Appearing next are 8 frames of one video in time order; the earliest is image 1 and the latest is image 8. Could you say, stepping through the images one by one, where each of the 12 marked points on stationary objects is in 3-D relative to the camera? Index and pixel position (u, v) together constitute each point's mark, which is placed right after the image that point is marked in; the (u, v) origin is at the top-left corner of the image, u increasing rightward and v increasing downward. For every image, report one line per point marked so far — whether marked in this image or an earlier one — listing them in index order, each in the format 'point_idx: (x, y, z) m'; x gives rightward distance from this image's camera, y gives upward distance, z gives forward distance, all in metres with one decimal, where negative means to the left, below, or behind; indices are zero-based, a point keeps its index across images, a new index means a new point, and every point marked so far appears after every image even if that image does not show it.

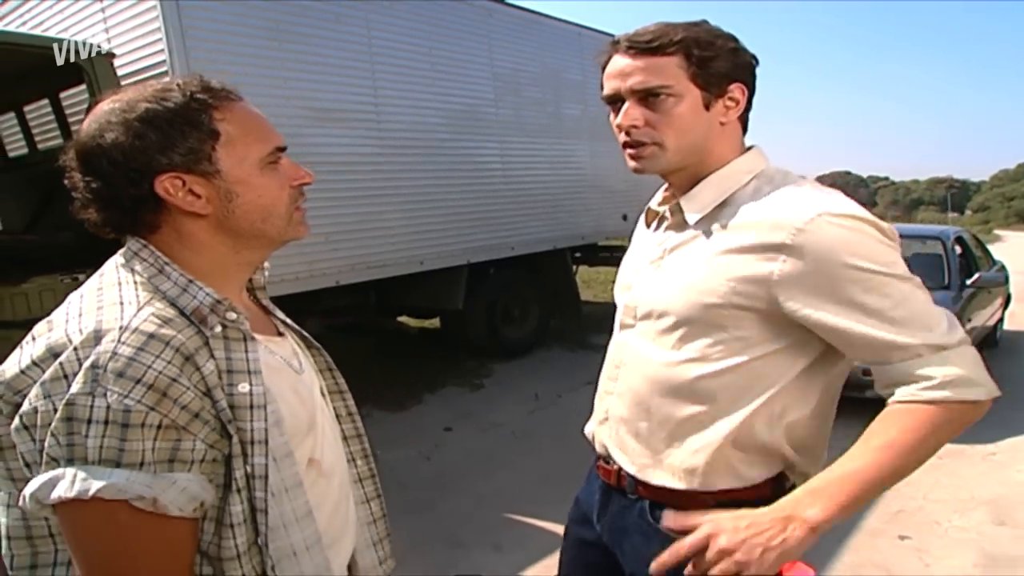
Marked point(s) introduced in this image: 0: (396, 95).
0: (-0.8, +1.3, +4.9) m
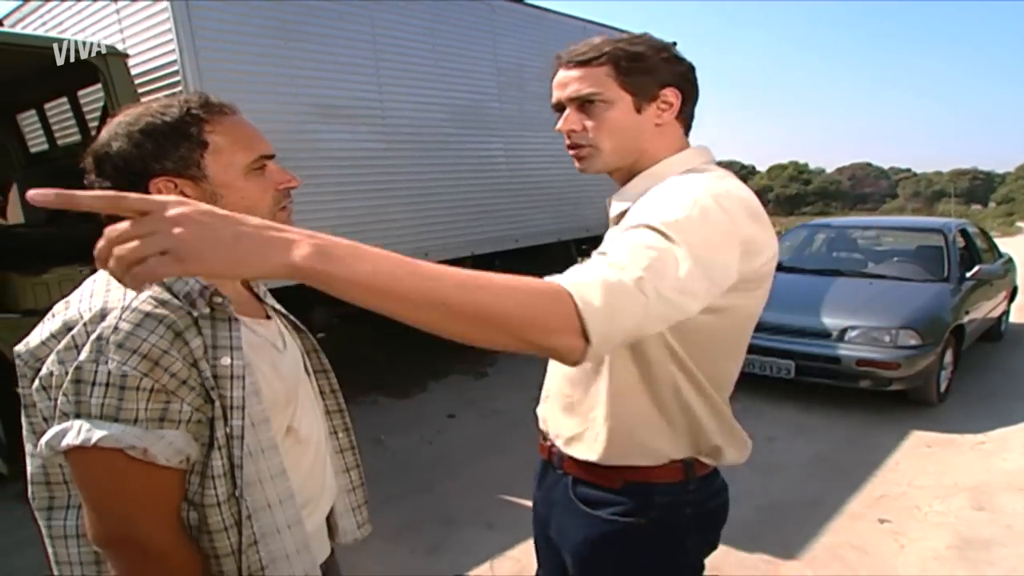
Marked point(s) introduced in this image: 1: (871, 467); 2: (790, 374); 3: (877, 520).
0: (-0.8, +1.4, +5.0) m
1: (+1.9, -0.9, +3.7) m
2: (+1.8, -0.6, +4.7) m
3: (+1.6, -1.0, +3.1) m
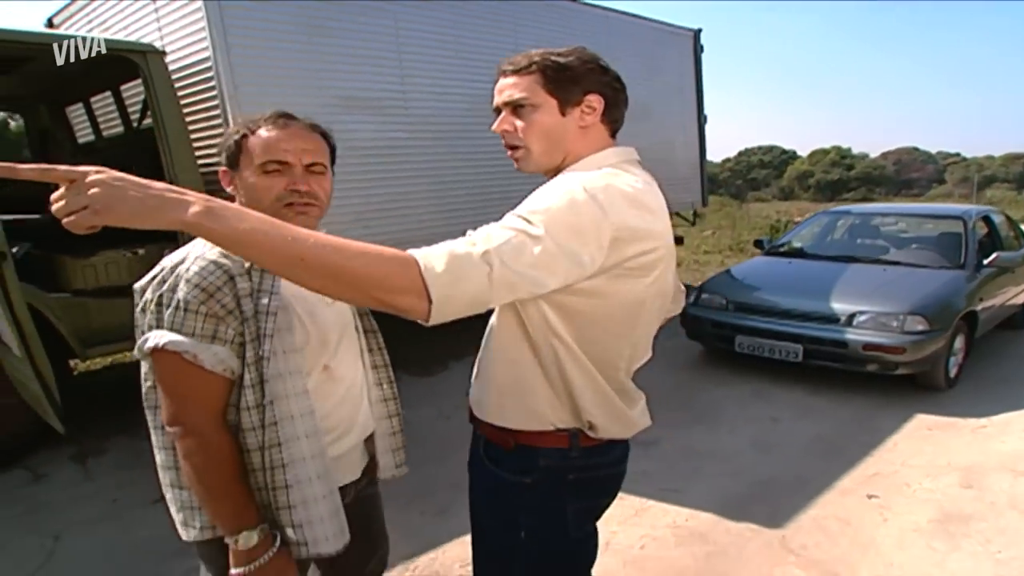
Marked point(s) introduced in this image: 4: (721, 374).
0: (-0.7, +1.5, +5.2) m
1: (+1.9, -0.9, +3.9) m
2: (+1.9, -0.5, +4.8) m
3: (+1.6, -0.9, +3.2) m
4: (+1.5, -0.6, +5.2) m
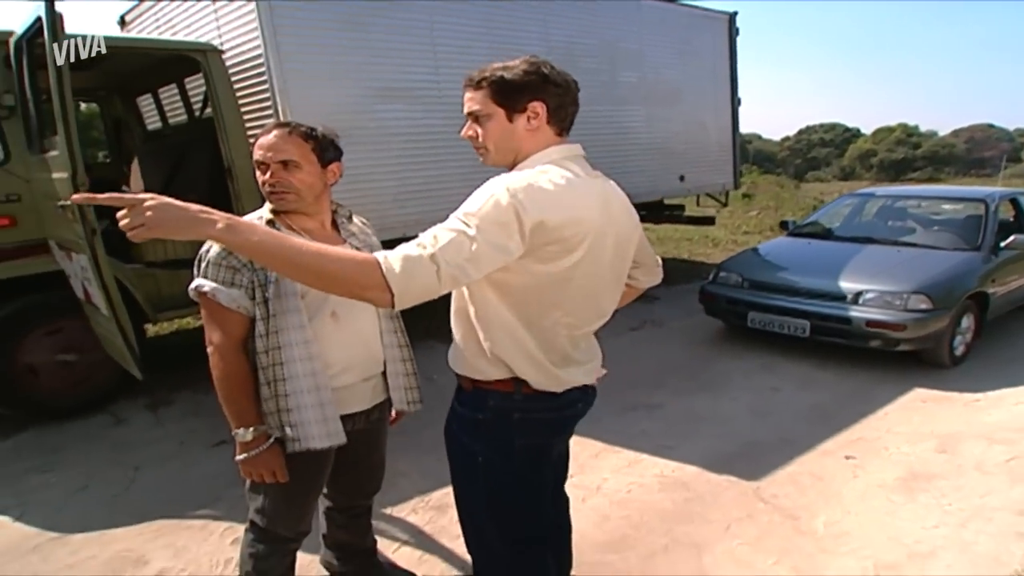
0: (-0.4, +1.7, +5.6) m
1: (+2.0, -0.7, +4.1) m
2: (+2.1, -0.3, +5.1) m
3: (+1.6, -0.8, +3.5) m
4: (+1.7, -0.5, +5.5) m
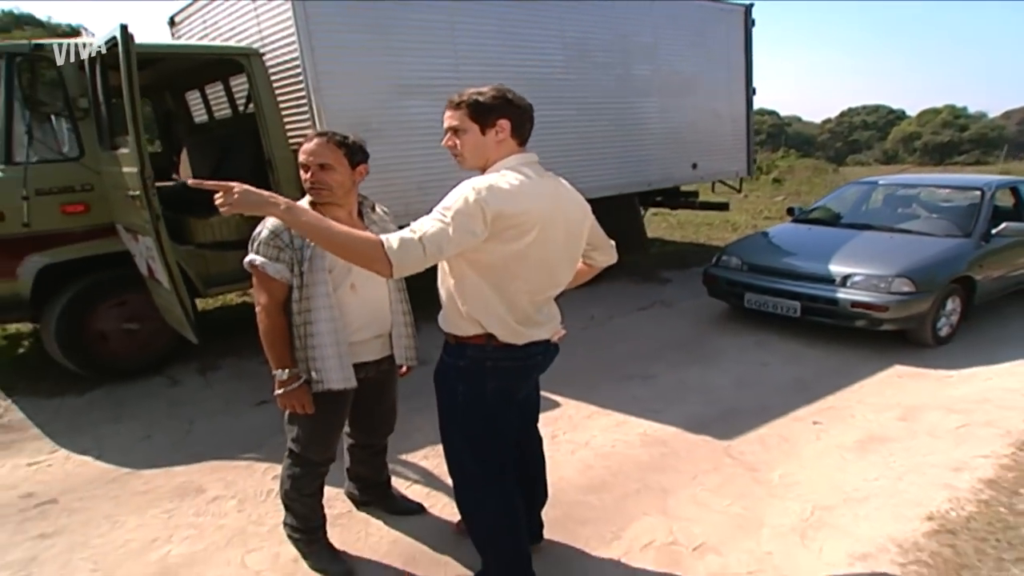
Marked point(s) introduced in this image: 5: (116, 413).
0: (-0.3, +1.9, +6.0) m
1: (+2.1, -0.6, +4.5) m
2: (+2.2, -0.2, +5.4) m
3: (+1.7, -0.7, +3.9) m
4: (+1.8, -0.3, +5.9) m
5: (-2.3, -0.7, +4.2) m
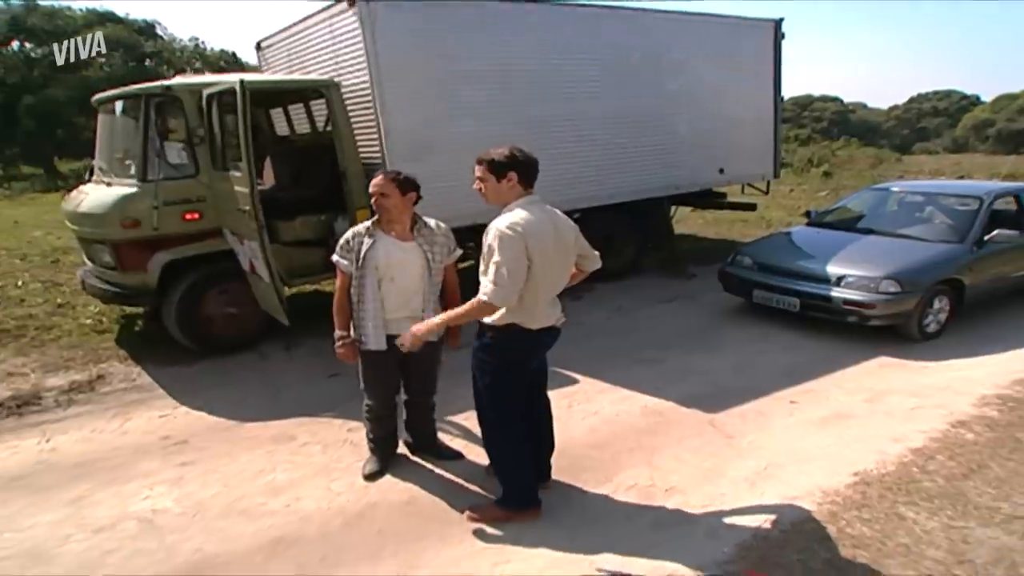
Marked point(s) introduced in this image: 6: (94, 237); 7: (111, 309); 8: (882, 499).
0: (+0.1, +1.9, +6.9) m
1: (+2.3, -0.6, +5.2) m
2: (+2.4, -0.2, +6.1) m
3: (+1.8, -0.7, +4.7) m
4: (+2.1, -0.3, +6.6) m
5: (-2.1, -0.7, +5.2) m
6: (-3.0, +0.4, +5.1) m
7: (-4.0, -0.2, +7.2) m
8: (+1.7, -1.0, +3.2) m
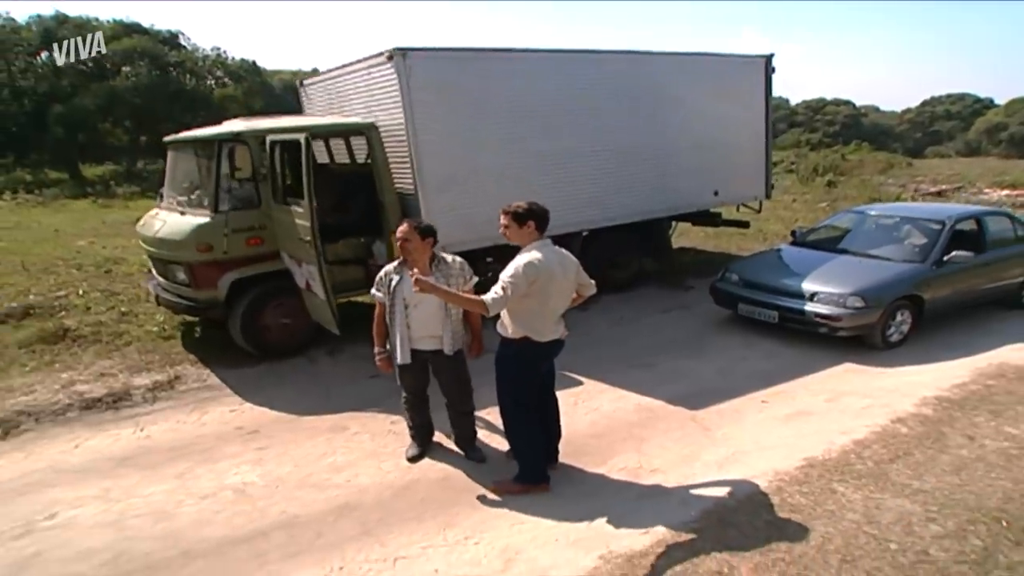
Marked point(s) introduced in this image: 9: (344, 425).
0: (+0.2, +1.8, +7.7) m
1: (+2.4, -0.8, +6.1) m
2: (+2.6, -0.3, +7.0) m
3: (+1.9, -0.9, +5.5) m
4: (+2.3, -0.4, +7.4) m
5: (-2.0, -0.8, +6.1) m
6: (-2.9, +0.2, +6.1) m
7: (-3.9, -0.3, +8.1) m
8: (+1.8, -1.1, +4.1) m
9: (-1.2, -1.0, +5.1) m
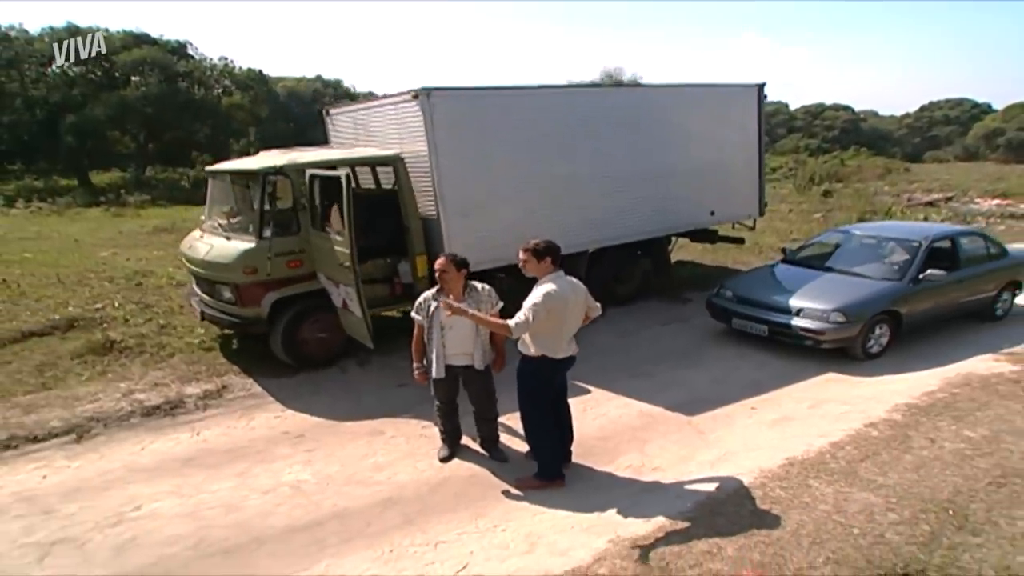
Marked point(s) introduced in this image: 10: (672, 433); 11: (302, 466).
0: (+0.3, +1.6, +8.4) m
1: (+2.5, -0.9, +6.7) m
2: (+2.7, -0.5, +7.6) m
3: (+2.1, -1.0, +6.2) m
4: (+2.4, -0.6, +8.1) m
5: (-1.9, -0.9, +6.8) m
6: (-2.8, +0.1, +6.7) m
7: (-3.7, -0.5, +8.8) m
8: (+1.9, -1.2, +4.7) m
9: (-1.1, -1.1, +5.8) m
10: (+1.3, -1.2, +5.6) m
11: (-1.5, -1.3, +5.2) m
